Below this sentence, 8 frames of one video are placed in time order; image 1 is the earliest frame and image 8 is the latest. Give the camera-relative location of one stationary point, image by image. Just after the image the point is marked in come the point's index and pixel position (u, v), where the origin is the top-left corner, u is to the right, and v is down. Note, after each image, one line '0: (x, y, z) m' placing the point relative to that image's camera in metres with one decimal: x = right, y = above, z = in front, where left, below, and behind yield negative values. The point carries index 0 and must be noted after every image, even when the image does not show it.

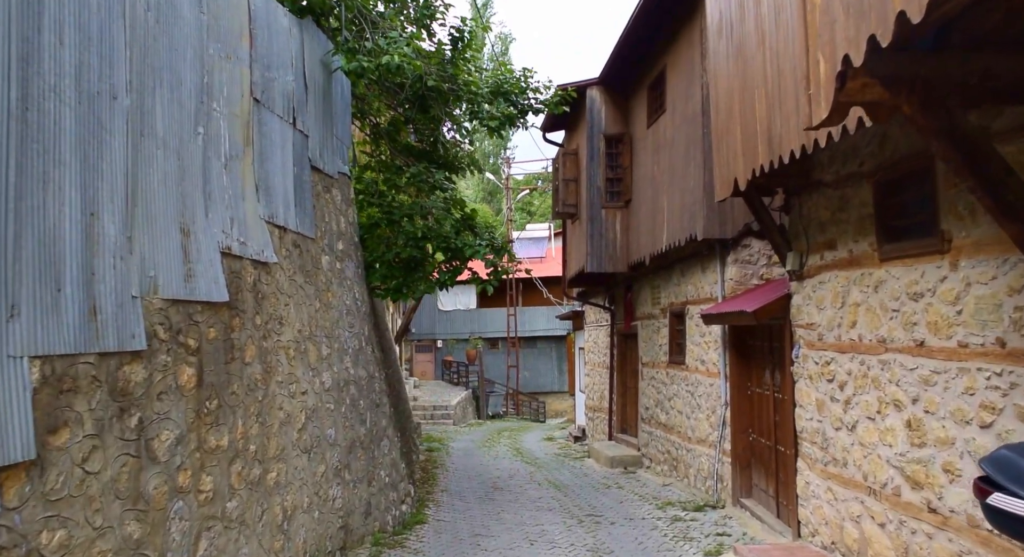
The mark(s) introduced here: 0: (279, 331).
0: (-1.5, -0.3, +5.8) m
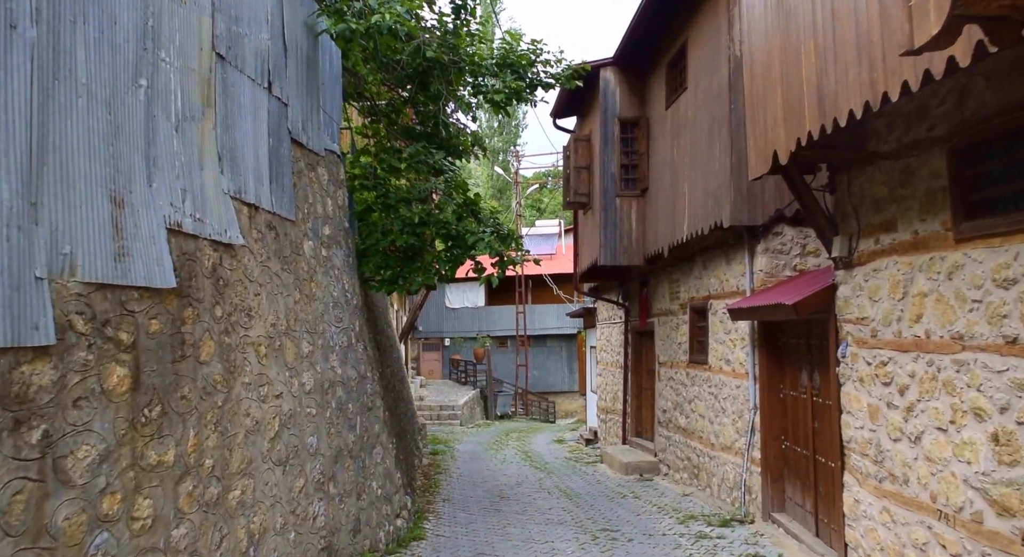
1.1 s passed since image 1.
0: (-1.5, -0.3, +5.0) m
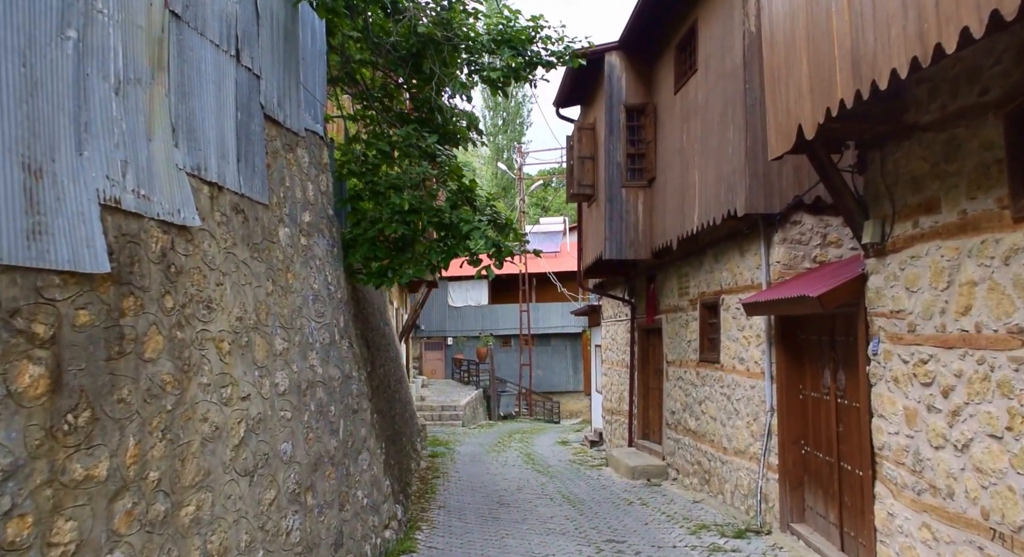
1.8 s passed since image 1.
0: (-1.5, -0.2, +4.4) m
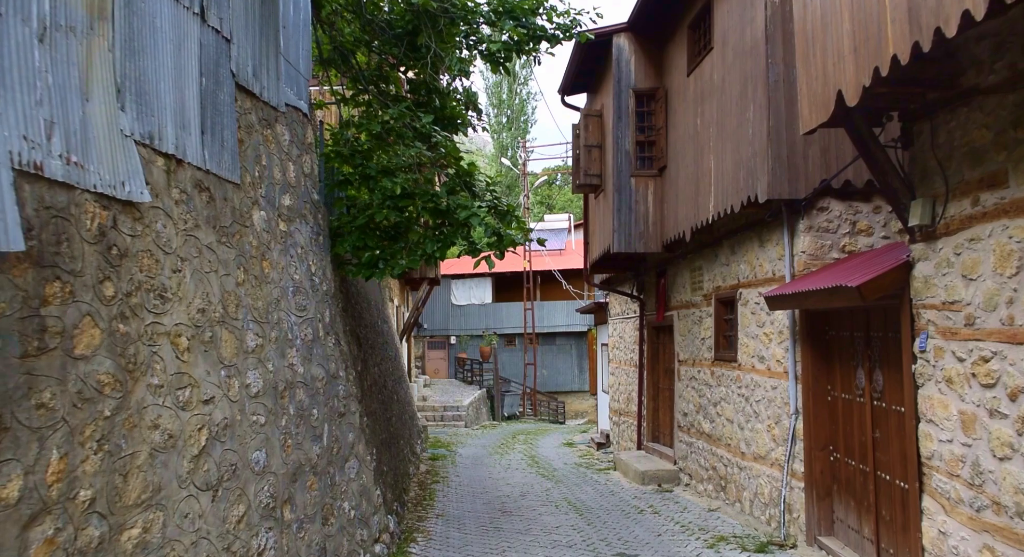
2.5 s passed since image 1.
0: (-1.5, -0.1, +3.8) m
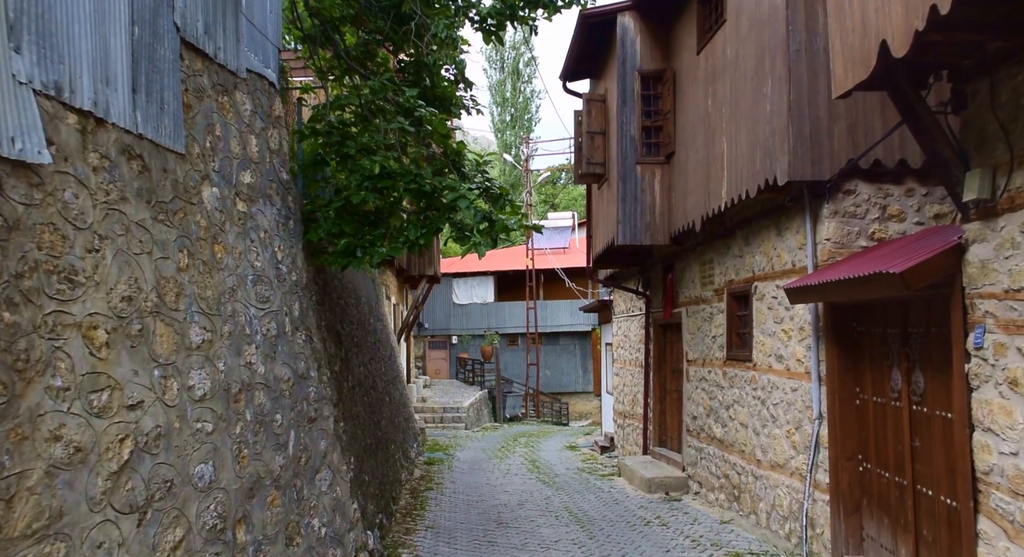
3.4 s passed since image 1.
0: (-1.6, -0.1, +3.1) m
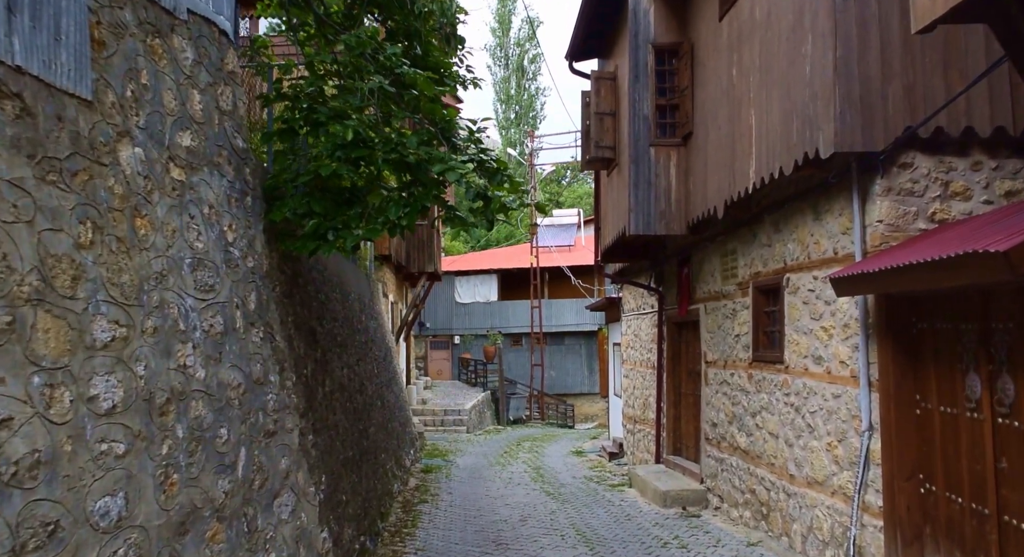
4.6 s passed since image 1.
0: (-1.6, 0.0, +2.2) m
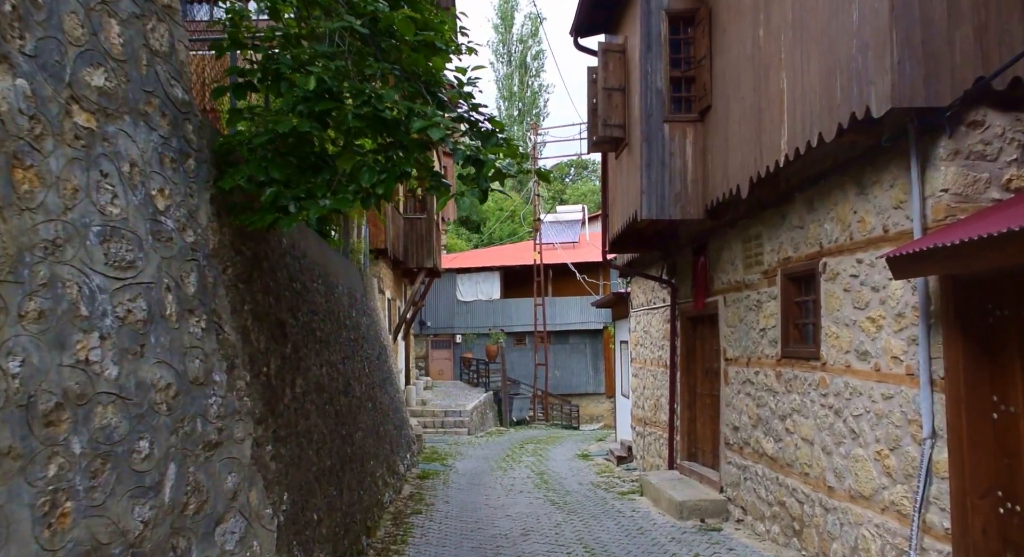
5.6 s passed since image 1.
0: (-1.6, +0.1, +1.4) m
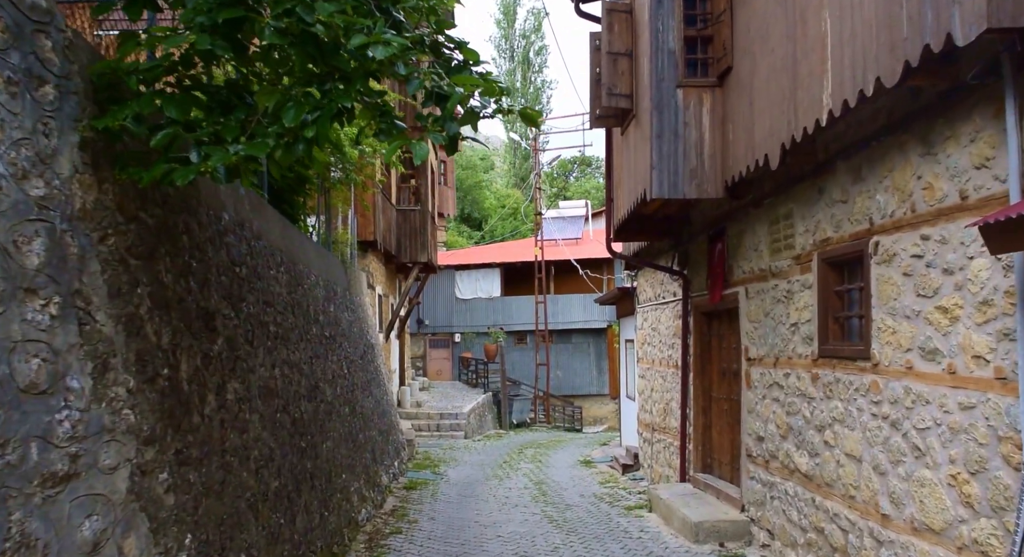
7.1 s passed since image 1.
0: (-1.7, +0.2, +0.3) m
